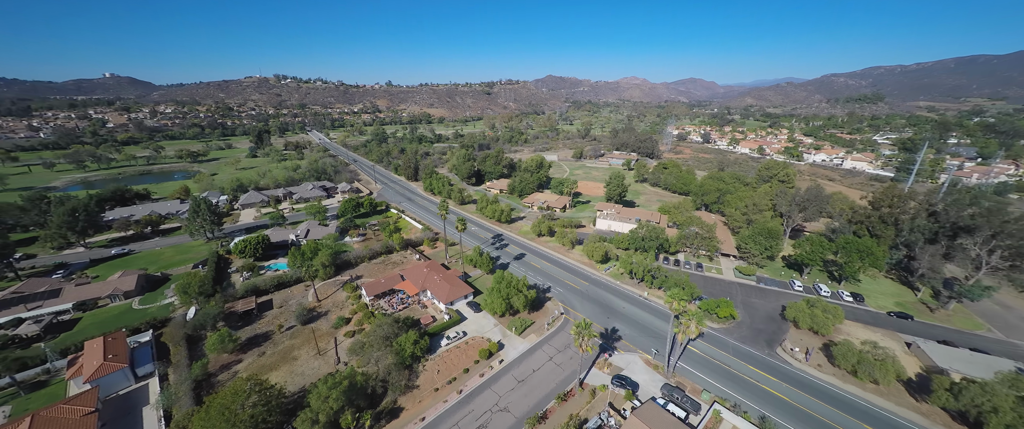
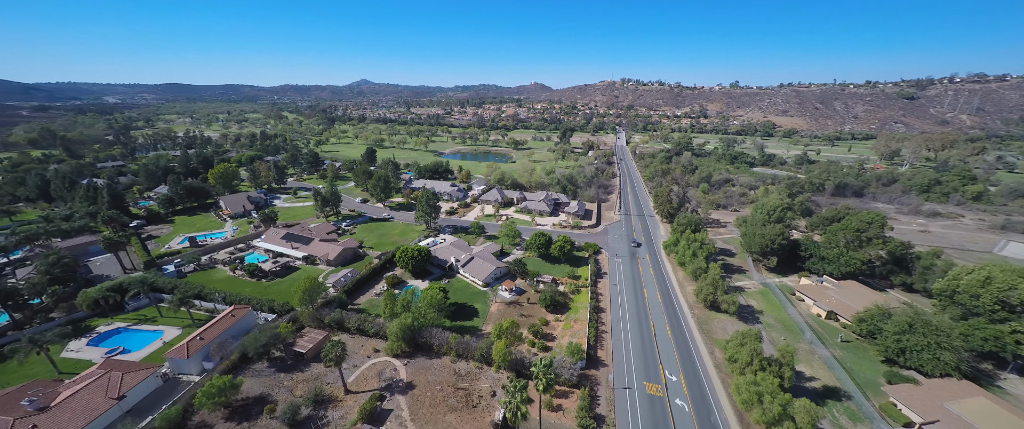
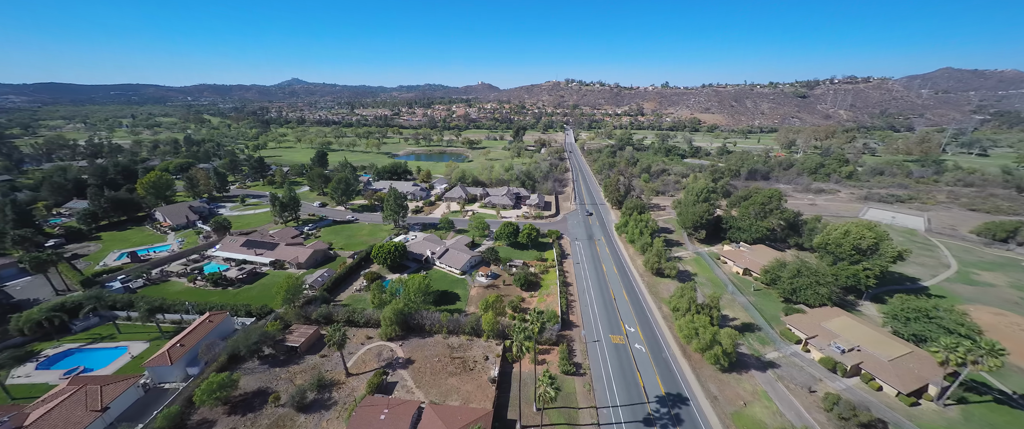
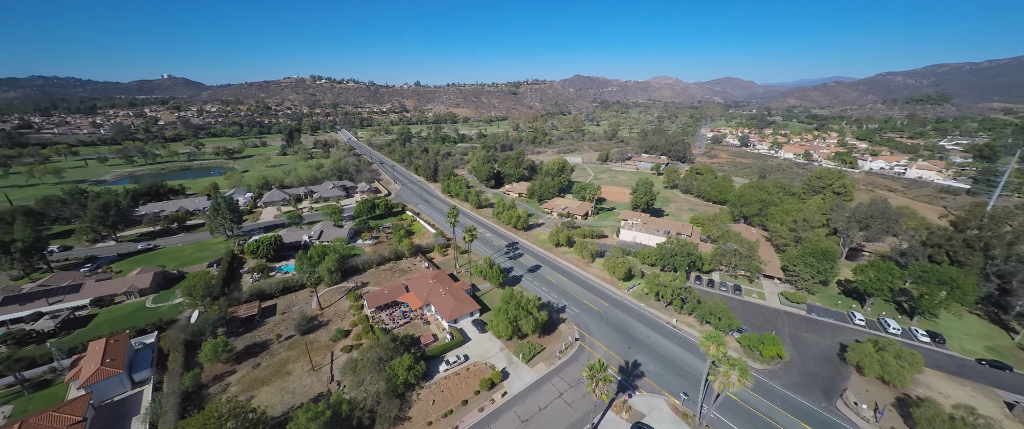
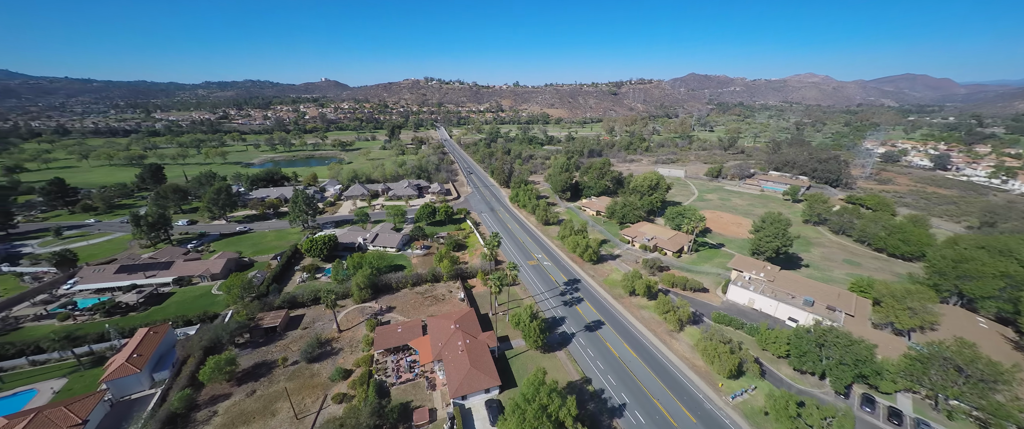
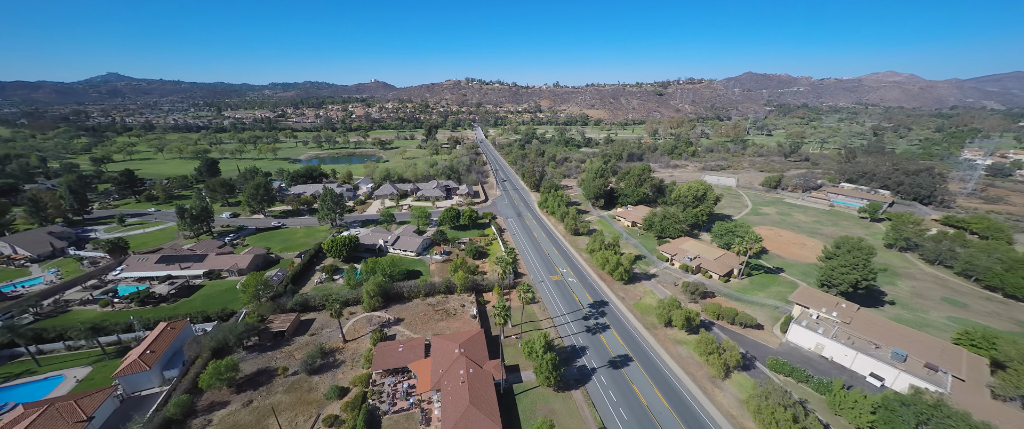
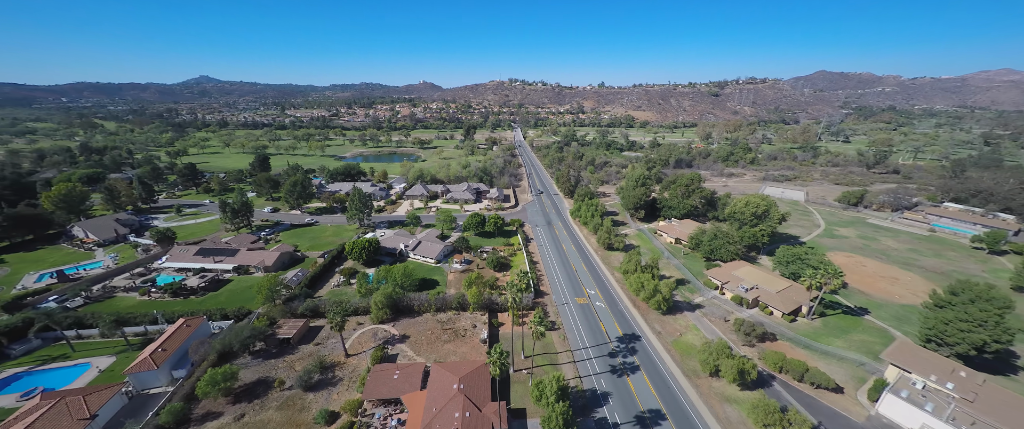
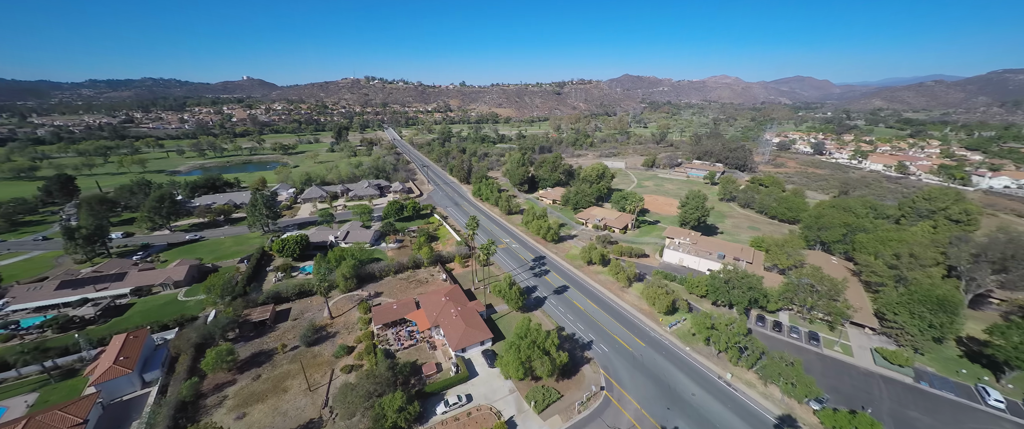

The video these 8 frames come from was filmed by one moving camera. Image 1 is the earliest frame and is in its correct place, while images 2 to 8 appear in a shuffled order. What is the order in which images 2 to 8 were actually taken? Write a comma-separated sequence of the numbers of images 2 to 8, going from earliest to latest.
4, 8, 5, 6, 7, 3, 2
